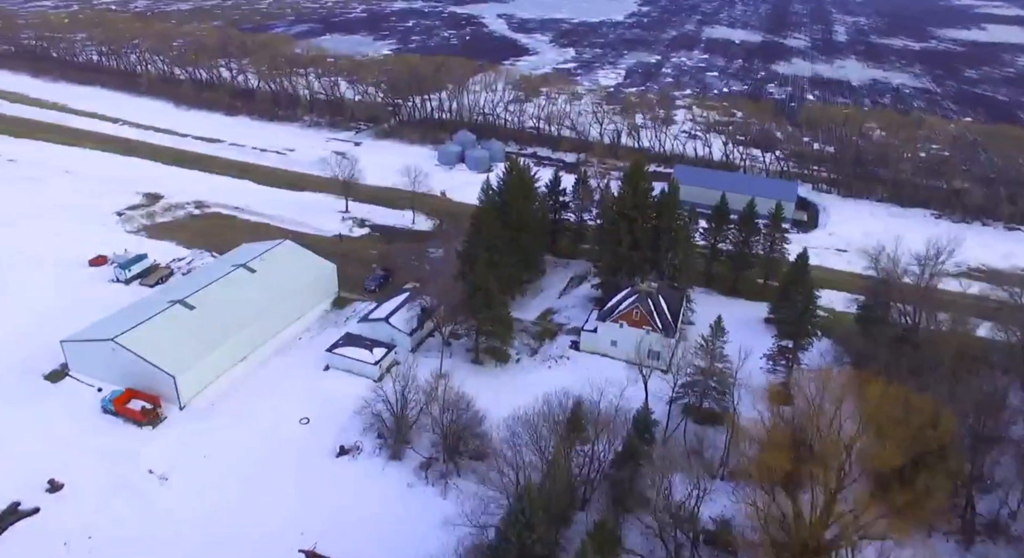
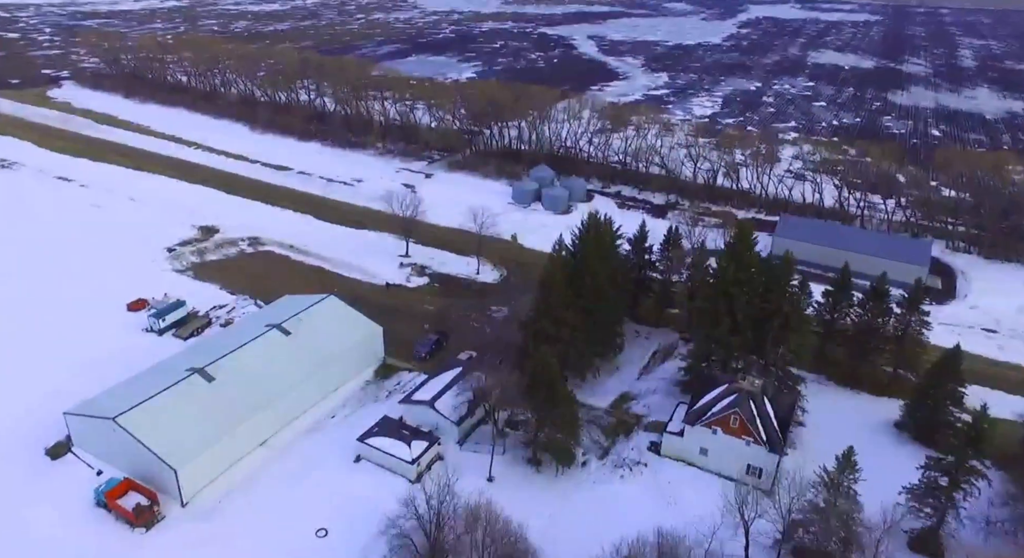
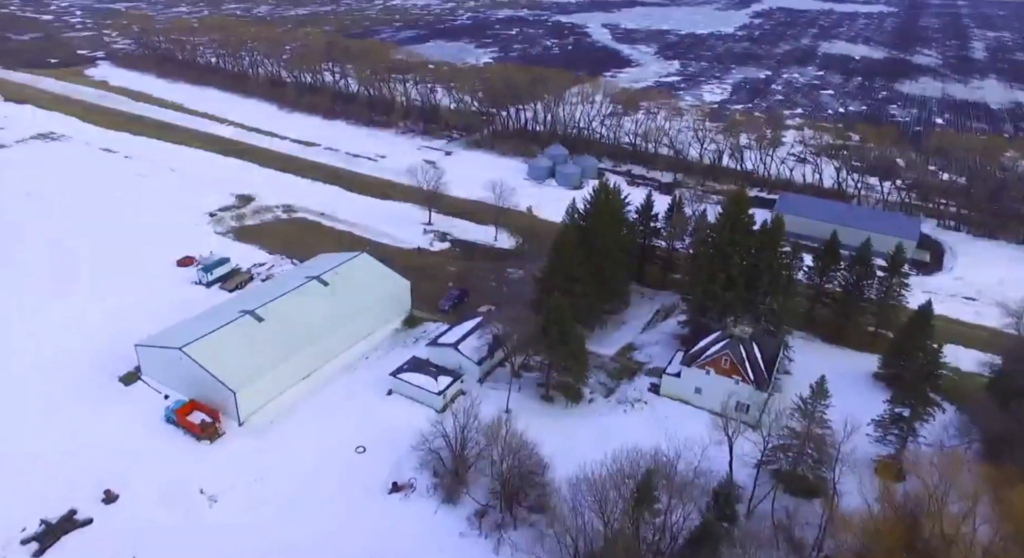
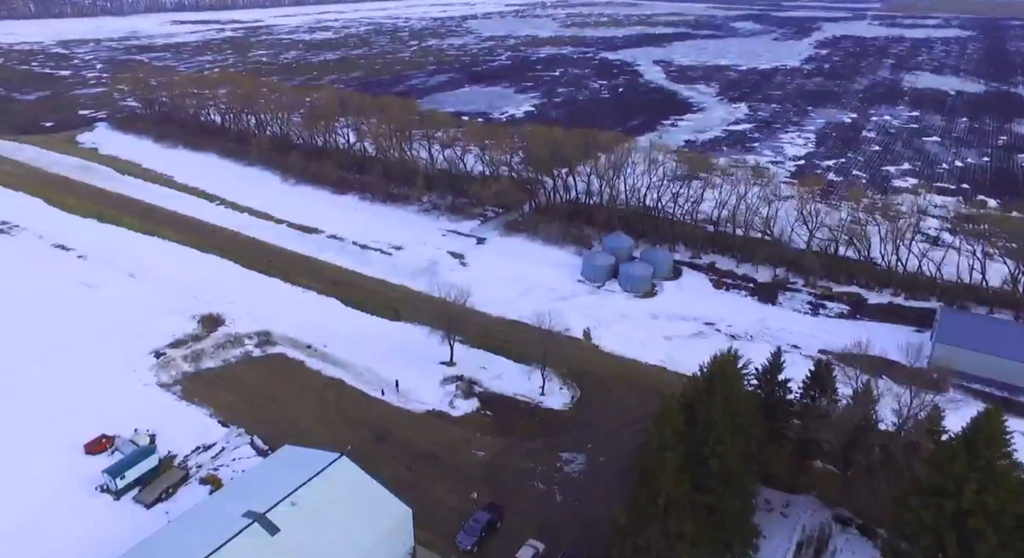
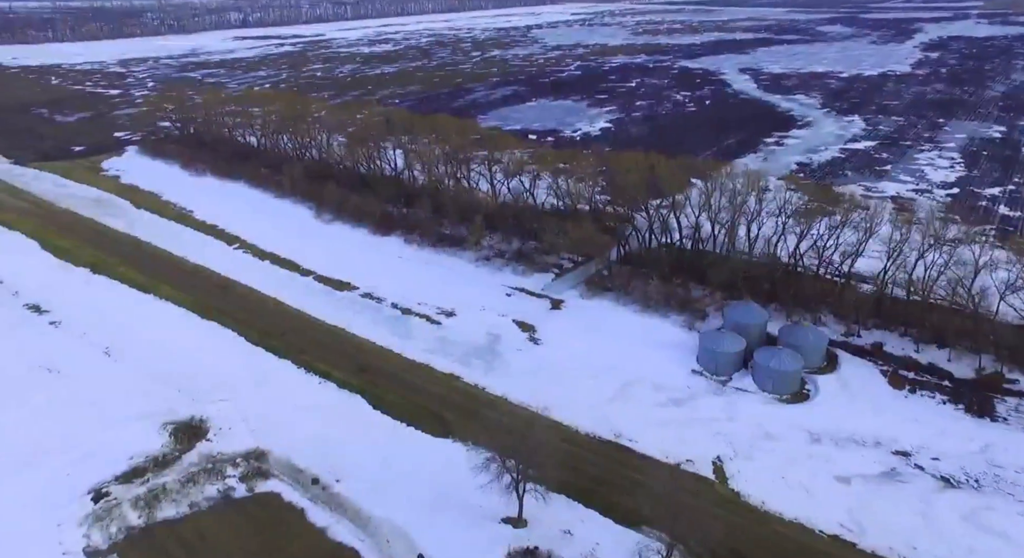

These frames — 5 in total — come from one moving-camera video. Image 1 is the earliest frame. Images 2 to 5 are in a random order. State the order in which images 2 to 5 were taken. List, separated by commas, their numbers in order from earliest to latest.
3, 2, 4, 5
